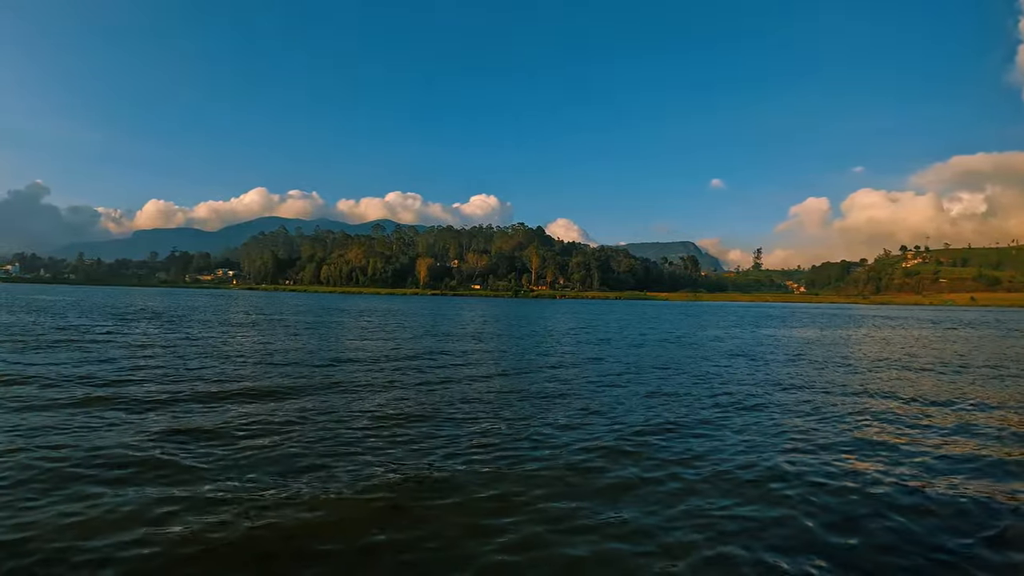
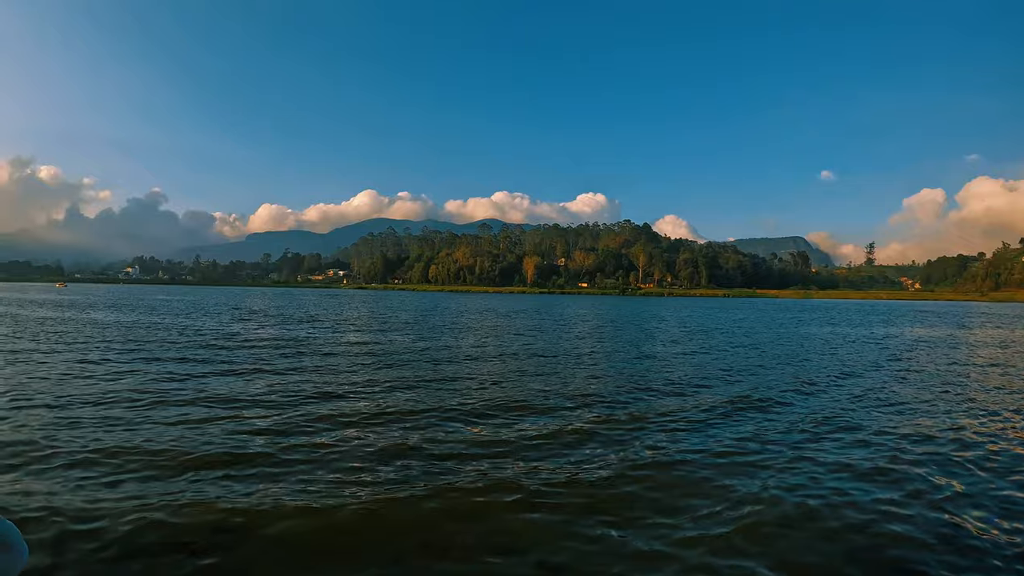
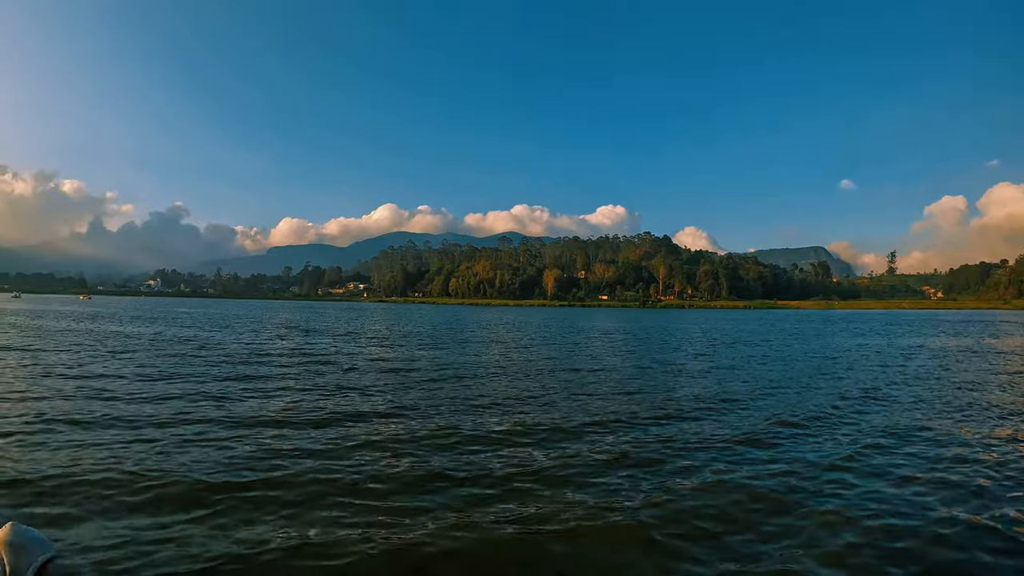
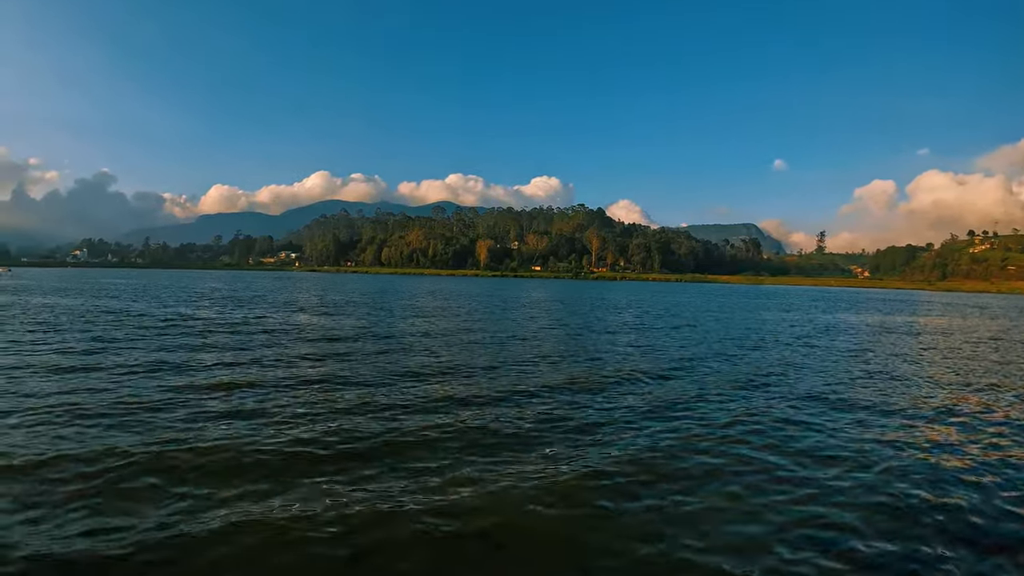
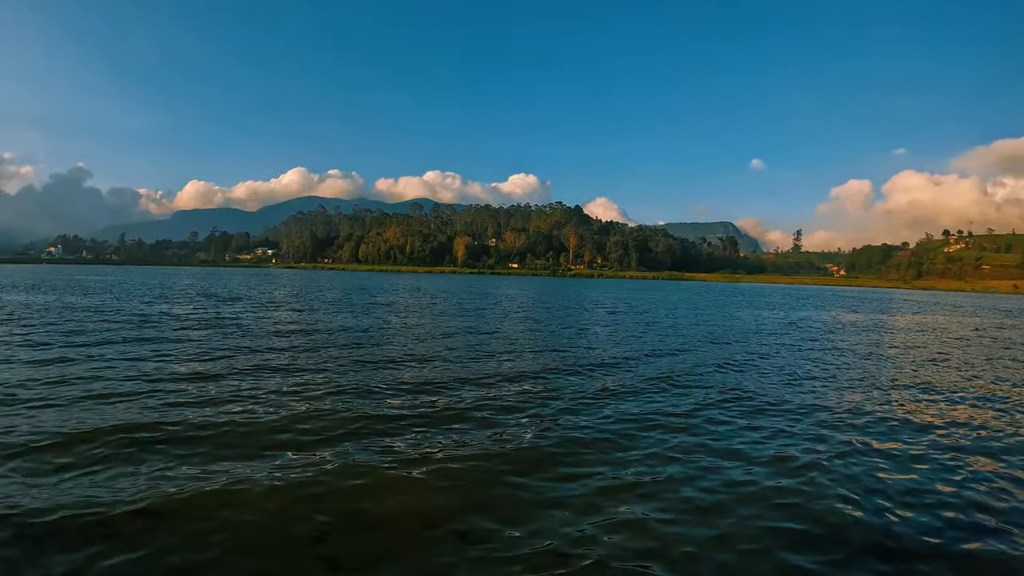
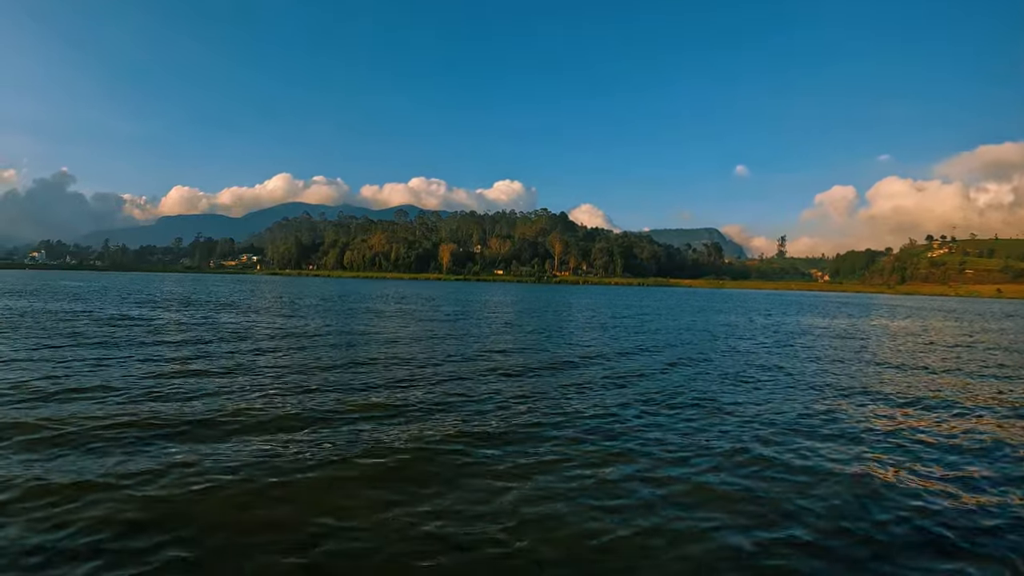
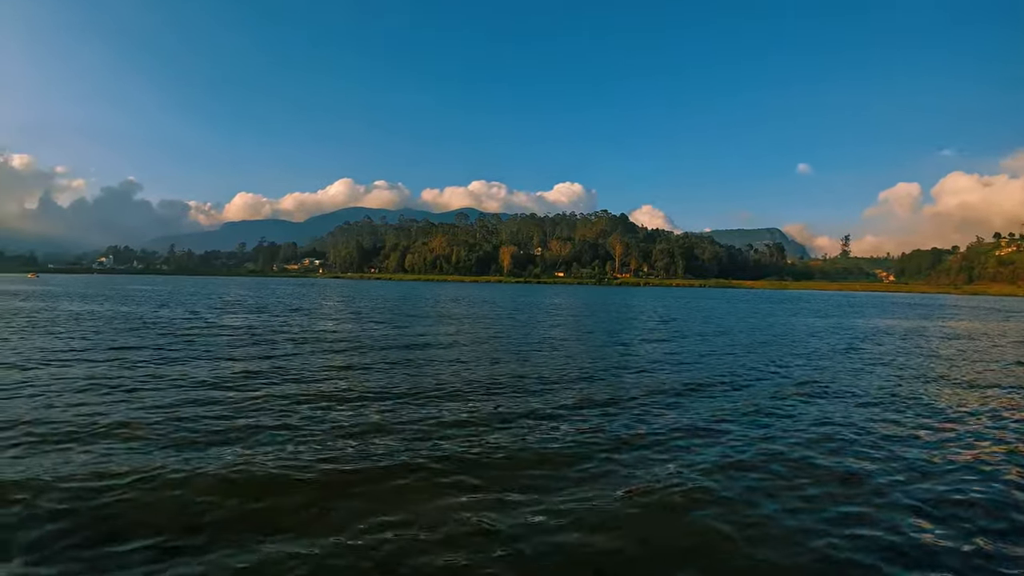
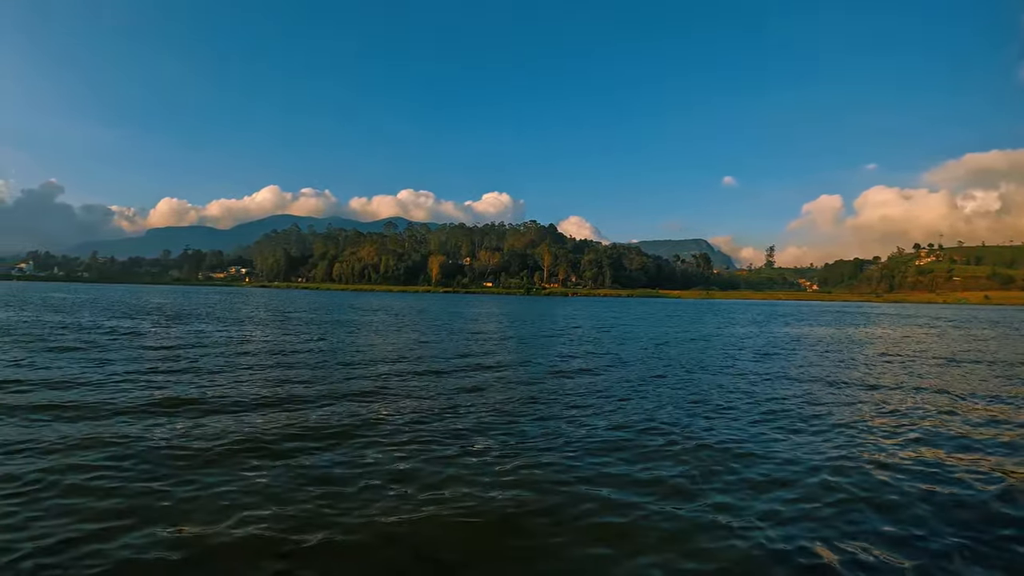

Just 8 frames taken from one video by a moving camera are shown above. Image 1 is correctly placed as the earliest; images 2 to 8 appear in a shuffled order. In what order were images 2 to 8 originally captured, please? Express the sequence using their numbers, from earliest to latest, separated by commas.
8, 6, 5, 4, 7, 2, 3
